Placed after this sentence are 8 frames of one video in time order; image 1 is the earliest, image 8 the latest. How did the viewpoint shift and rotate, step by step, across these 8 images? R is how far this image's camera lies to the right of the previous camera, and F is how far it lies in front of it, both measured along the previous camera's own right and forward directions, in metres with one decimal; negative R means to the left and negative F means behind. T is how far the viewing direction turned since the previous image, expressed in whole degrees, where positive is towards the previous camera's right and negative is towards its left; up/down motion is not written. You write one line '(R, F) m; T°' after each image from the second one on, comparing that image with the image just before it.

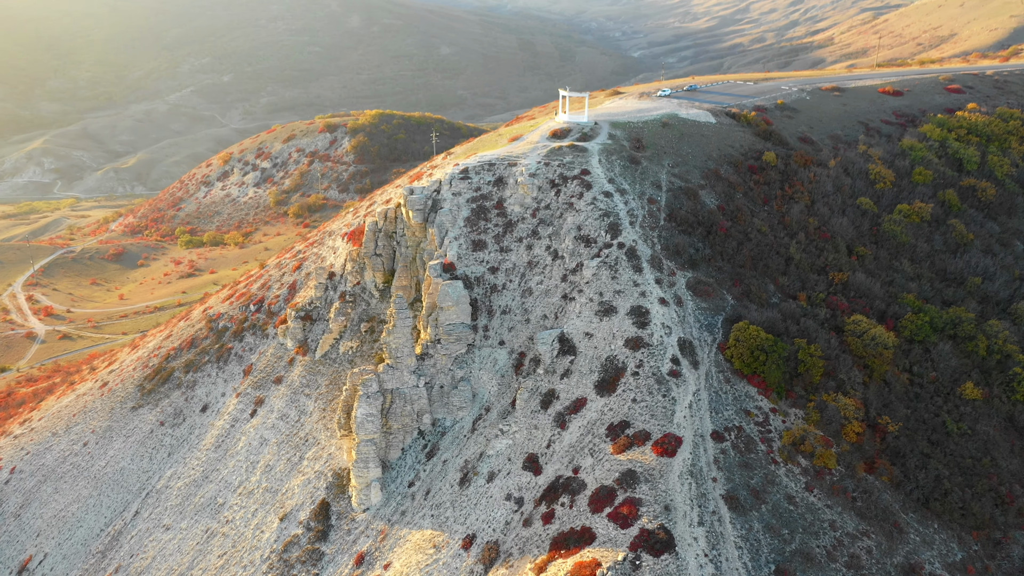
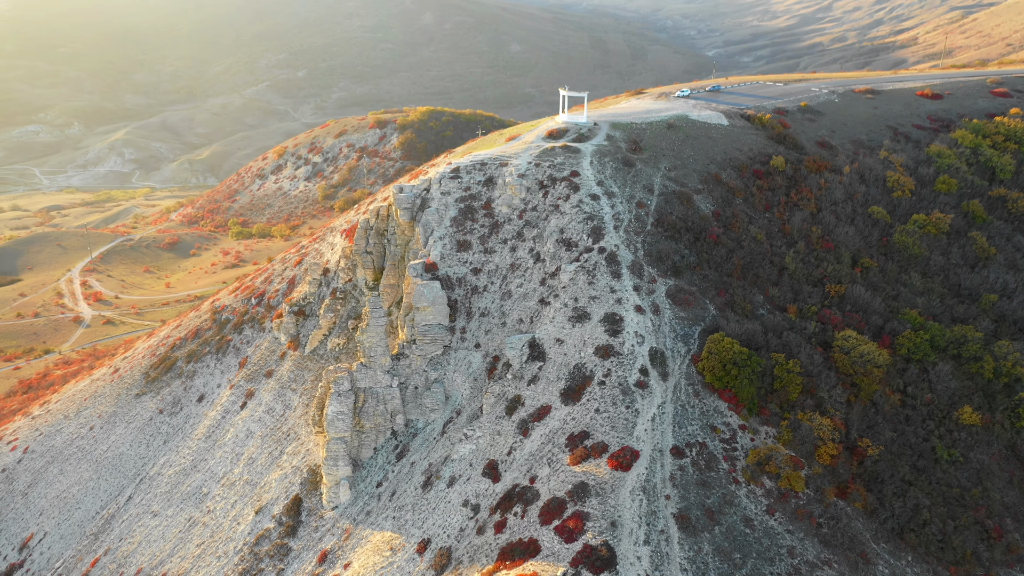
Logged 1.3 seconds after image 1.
(+3.7, +0.5) m; -3°
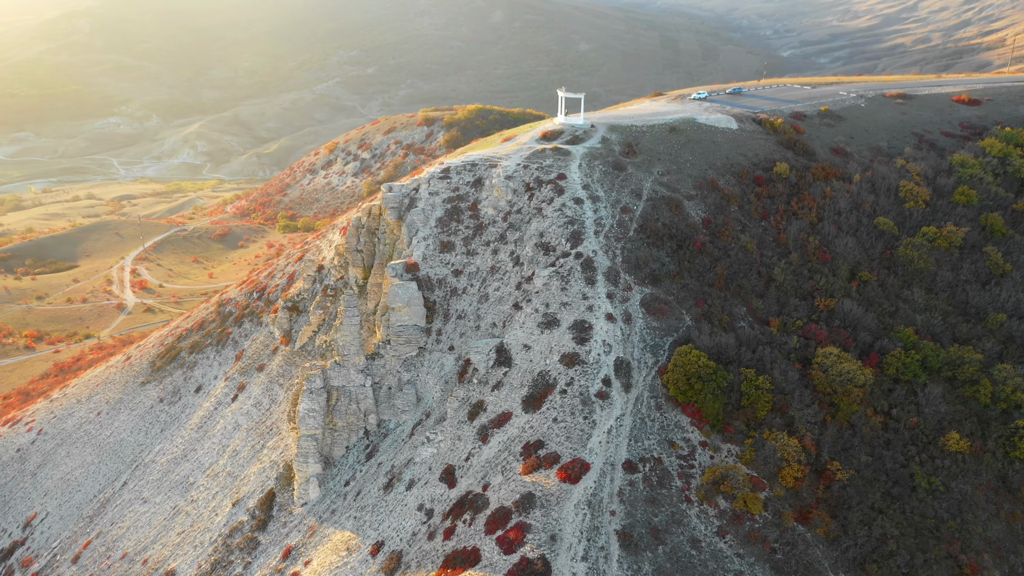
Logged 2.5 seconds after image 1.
(+3.7, +0.4) m; -3°
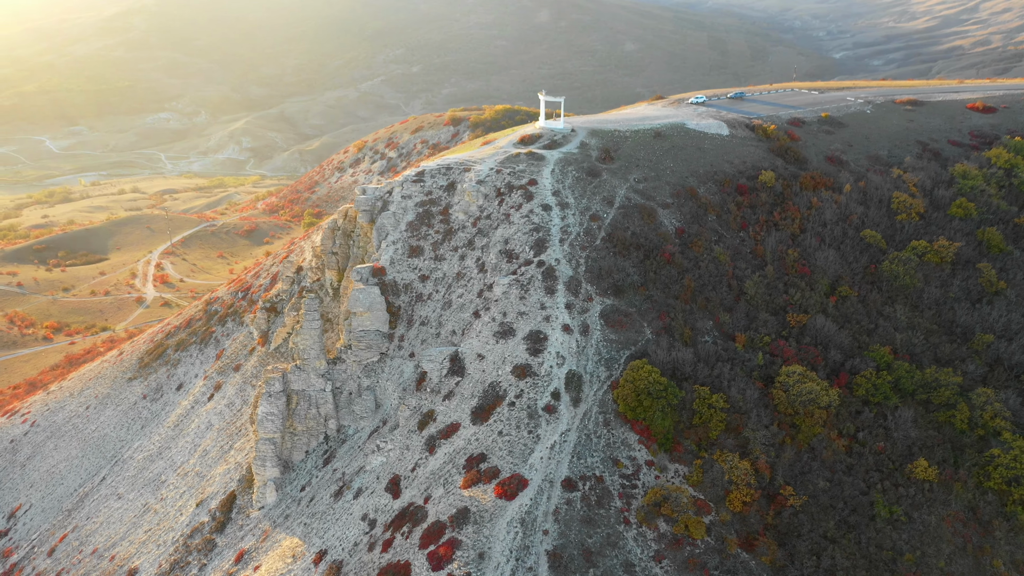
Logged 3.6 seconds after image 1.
(+3.7, +0.6) m; -2°
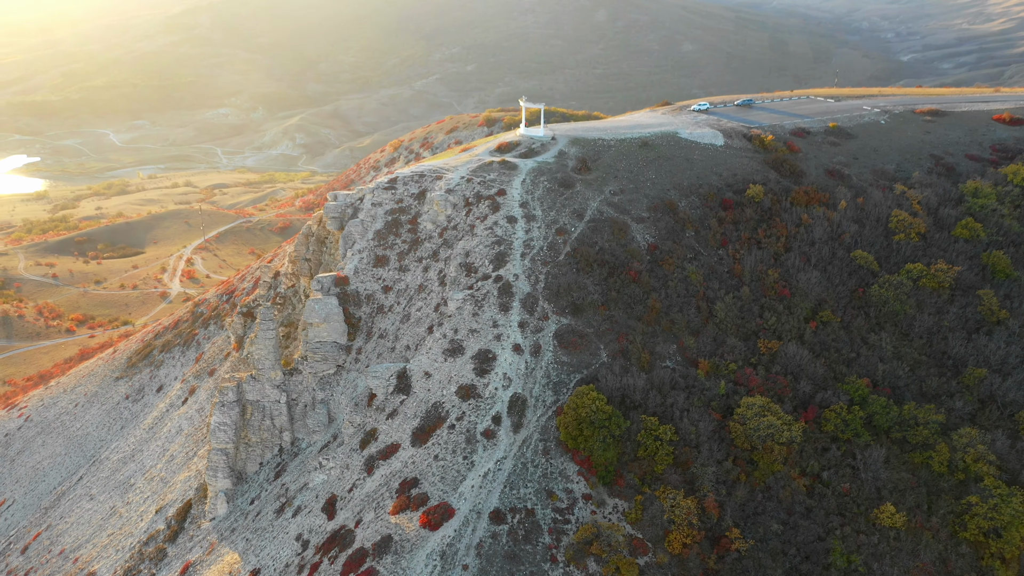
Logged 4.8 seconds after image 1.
(+4.1, +1.1) m; -2°
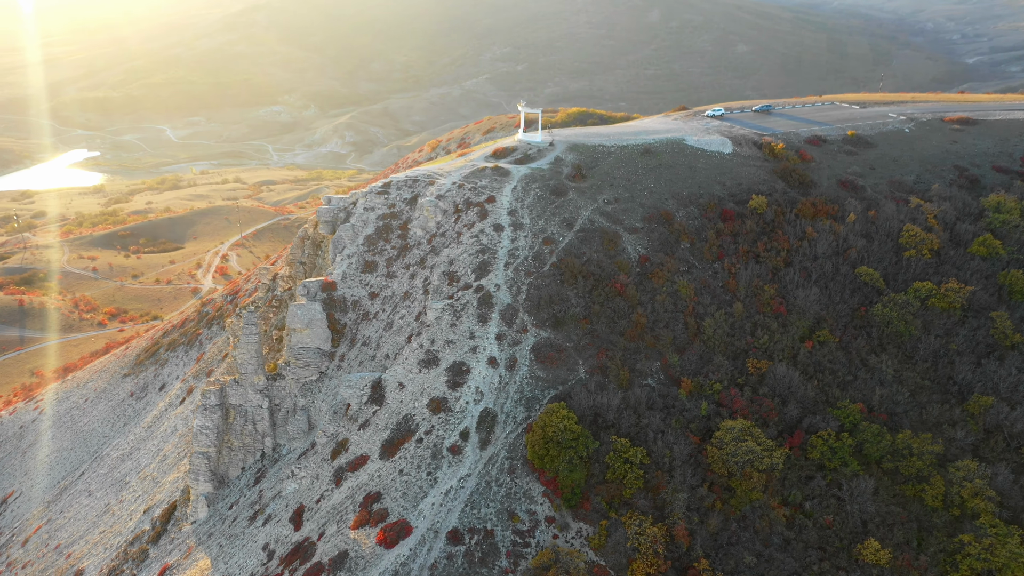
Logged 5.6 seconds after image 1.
(+2.6, +0.6) m; -2°
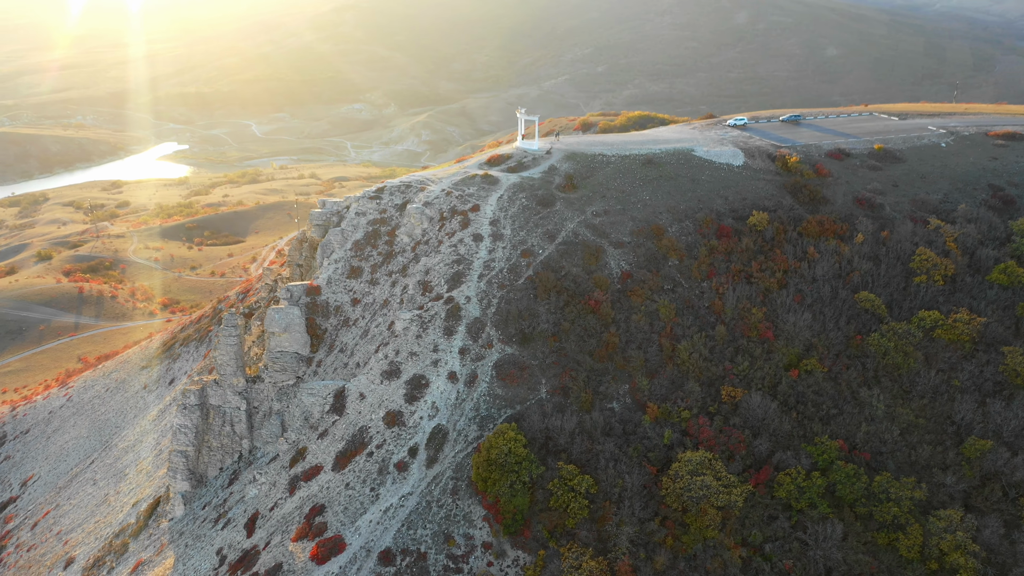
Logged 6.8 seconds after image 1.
(+3.8, +0.7) m; -4°
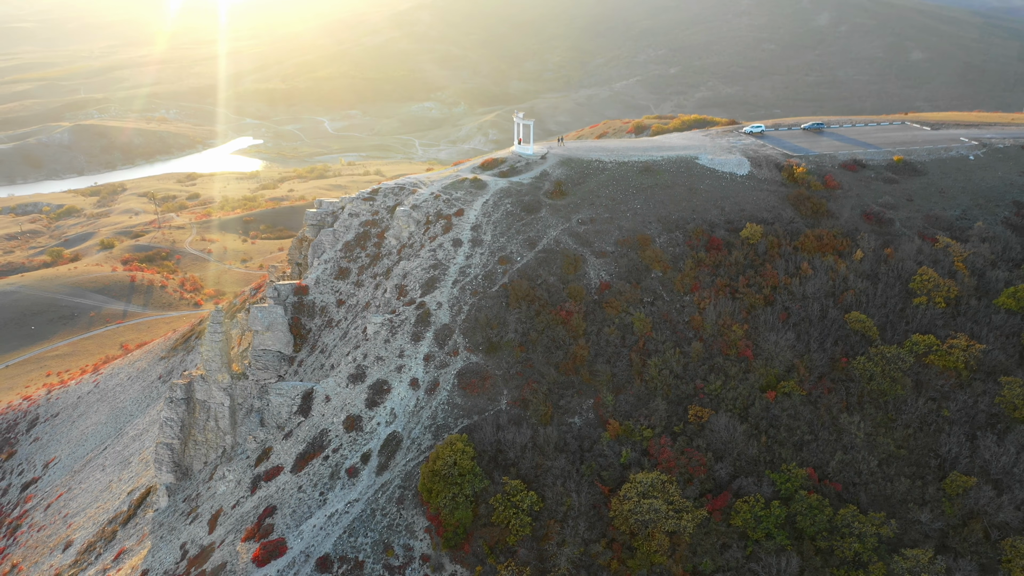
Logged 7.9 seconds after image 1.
(+3.4, +0.4) m; -3°
